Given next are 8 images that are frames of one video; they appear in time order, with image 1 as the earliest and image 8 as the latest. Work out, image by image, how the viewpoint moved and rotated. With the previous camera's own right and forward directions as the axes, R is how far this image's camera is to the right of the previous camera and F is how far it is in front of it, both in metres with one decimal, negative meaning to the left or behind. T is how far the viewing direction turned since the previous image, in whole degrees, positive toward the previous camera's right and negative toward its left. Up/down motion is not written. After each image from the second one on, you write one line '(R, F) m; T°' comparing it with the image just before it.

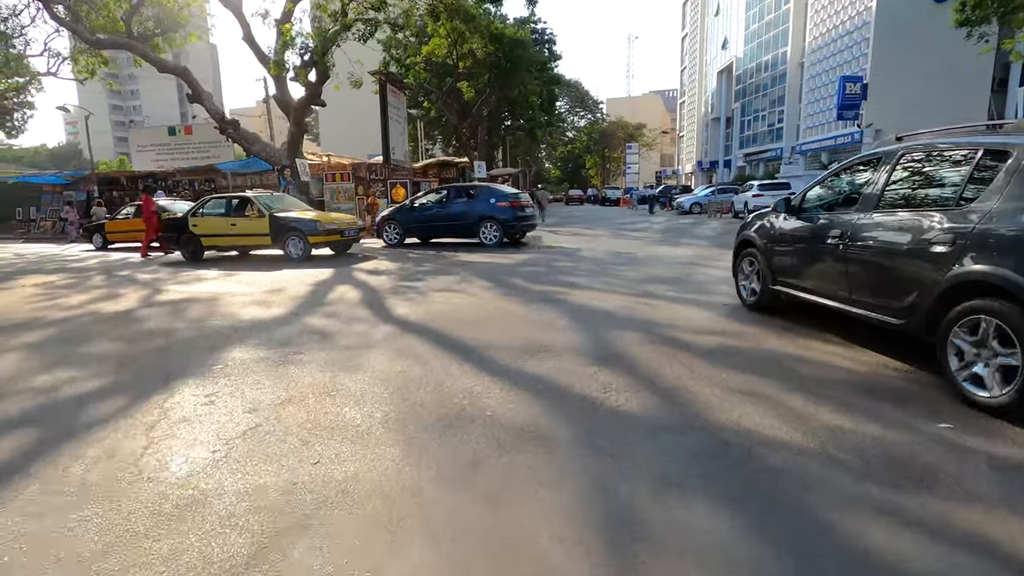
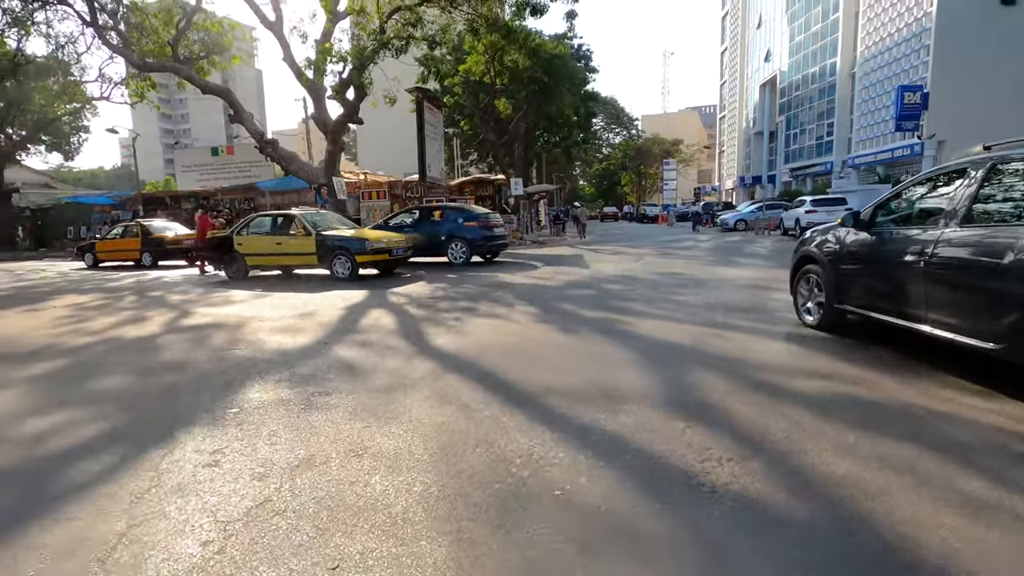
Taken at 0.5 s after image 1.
(-0.2, +0.8) m; -3°
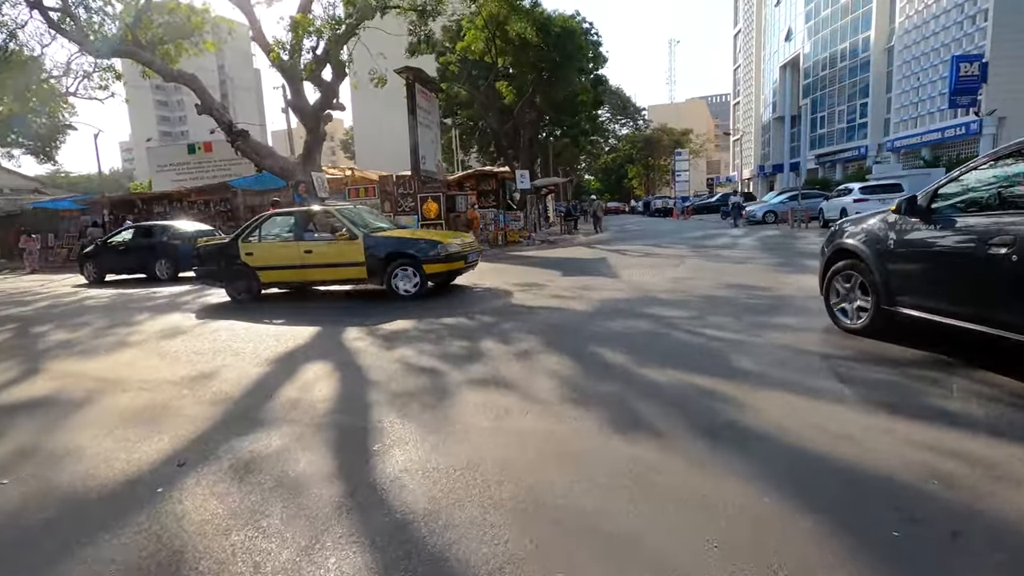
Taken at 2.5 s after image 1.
(-0.1, +3.2) m; -1°
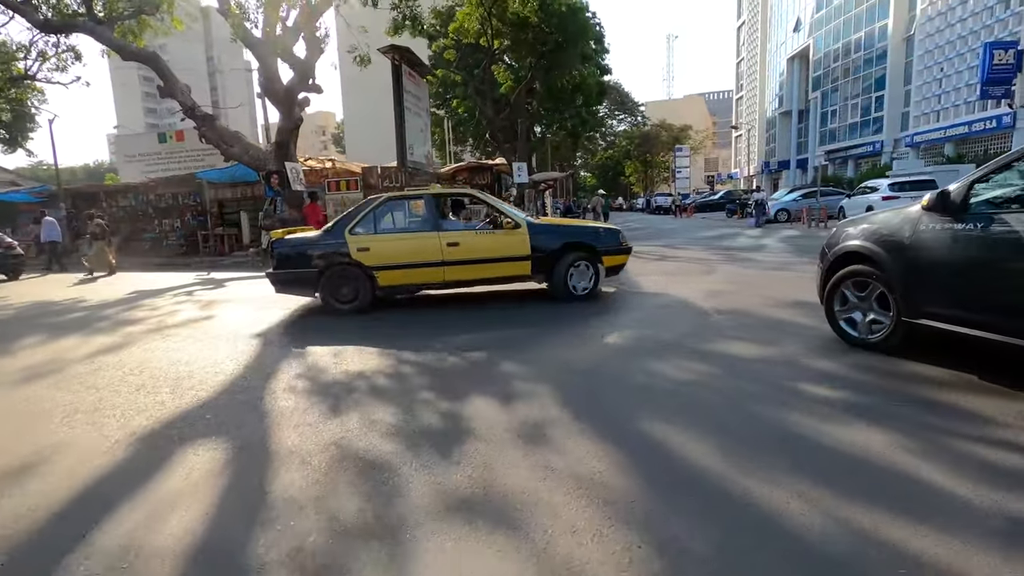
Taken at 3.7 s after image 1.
(-0.1, +2.1) m; +1°
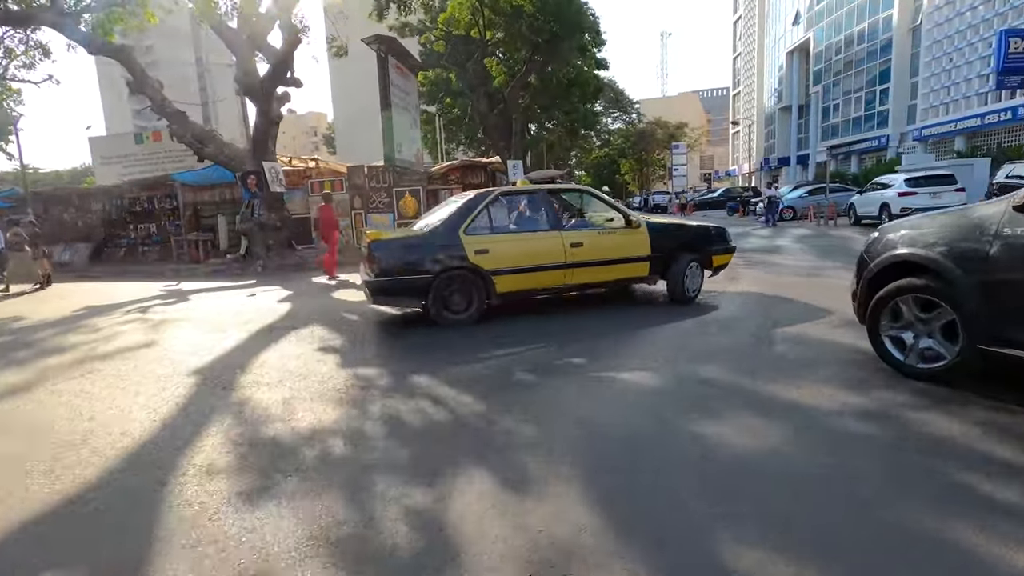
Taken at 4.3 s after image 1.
(0.0, +1.3) m; 0°
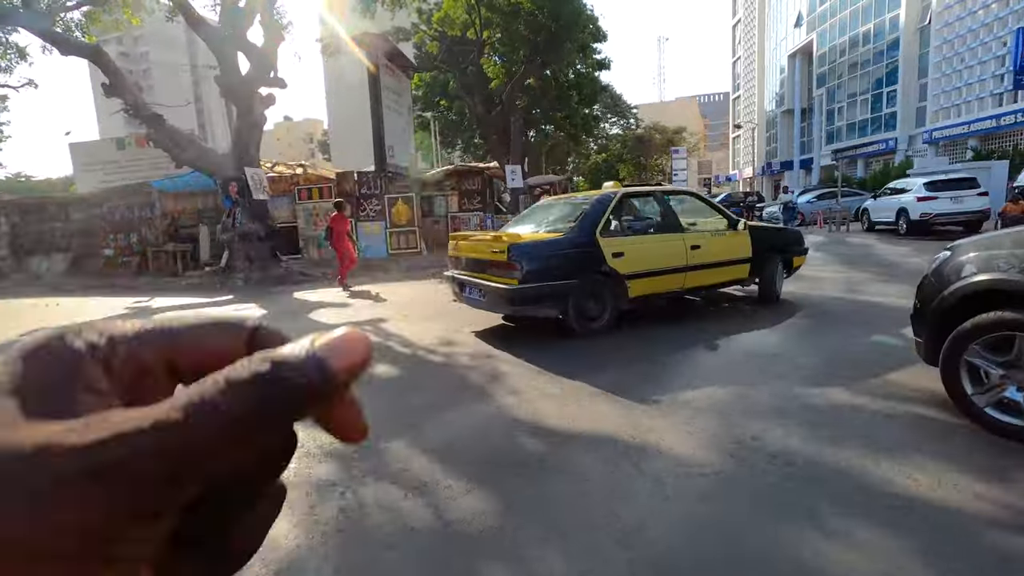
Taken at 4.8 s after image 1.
(0.0, +1.1) m; 0°
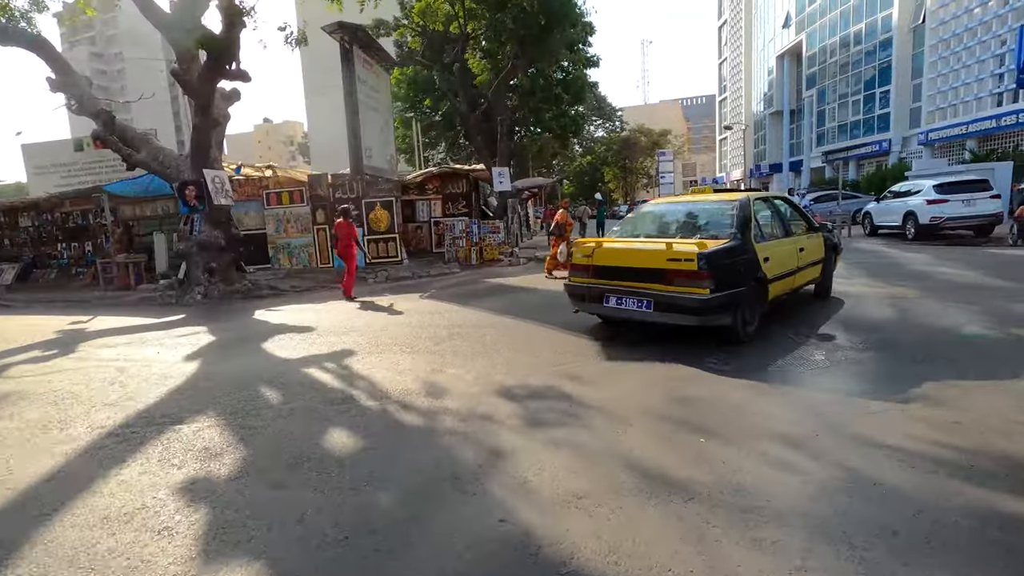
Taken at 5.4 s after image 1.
(-0.1, +1.4) m; +2°
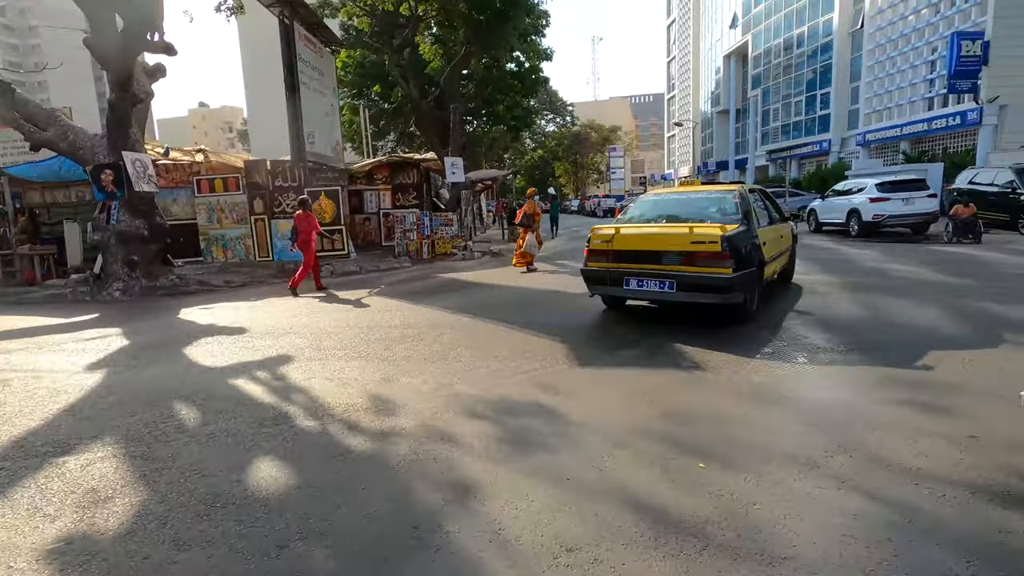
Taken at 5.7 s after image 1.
(-0.1, +0.6) m; +5°
